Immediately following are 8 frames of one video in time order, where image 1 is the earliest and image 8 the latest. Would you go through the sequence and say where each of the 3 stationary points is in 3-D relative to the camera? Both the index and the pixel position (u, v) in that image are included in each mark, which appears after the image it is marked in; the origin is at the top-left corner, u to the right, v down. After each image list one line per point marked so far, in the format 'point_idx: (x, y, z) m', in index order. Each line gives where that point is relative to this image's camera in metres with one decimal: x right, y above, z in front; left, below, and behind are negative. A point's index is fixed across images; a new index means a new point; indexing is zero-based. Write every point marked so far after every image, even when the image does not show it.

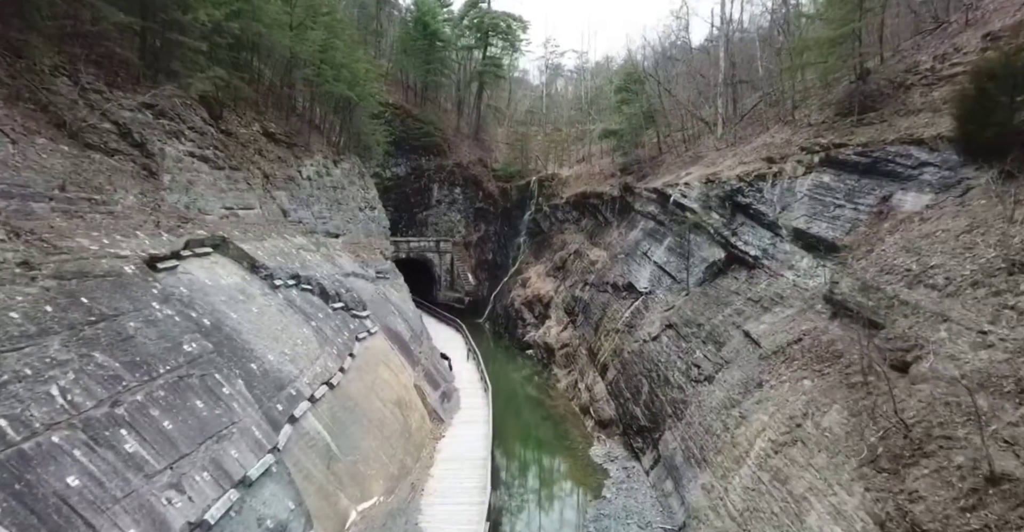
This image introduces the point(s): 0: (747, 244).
0: (+7.6, +0.7, +14.6) m
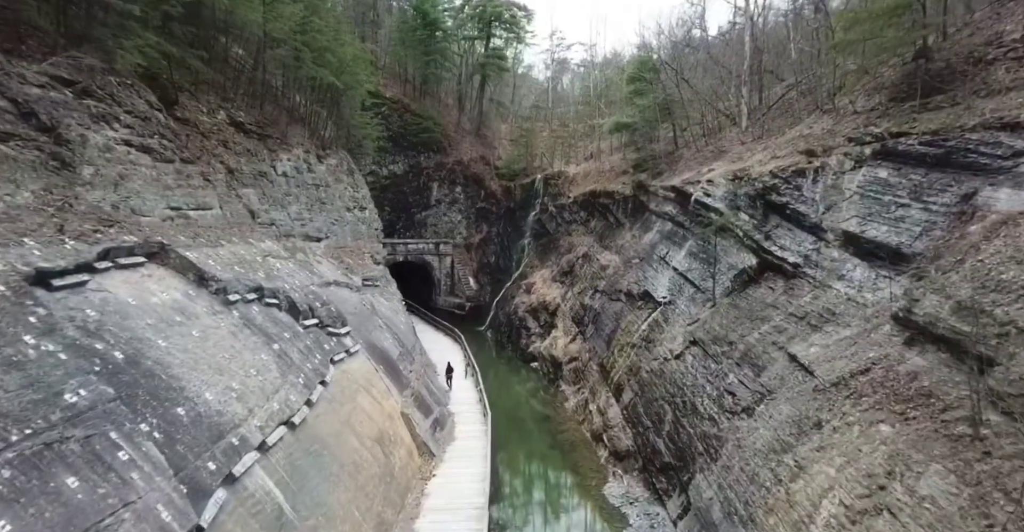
0: (+7.7, +0.5, +12.8) m
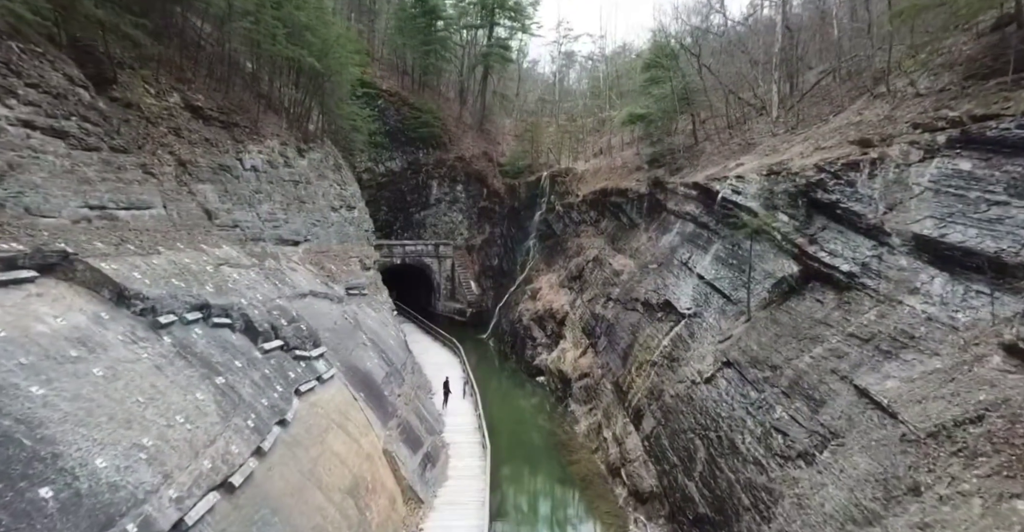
0: (+7.8, +0.2, +10.9) m
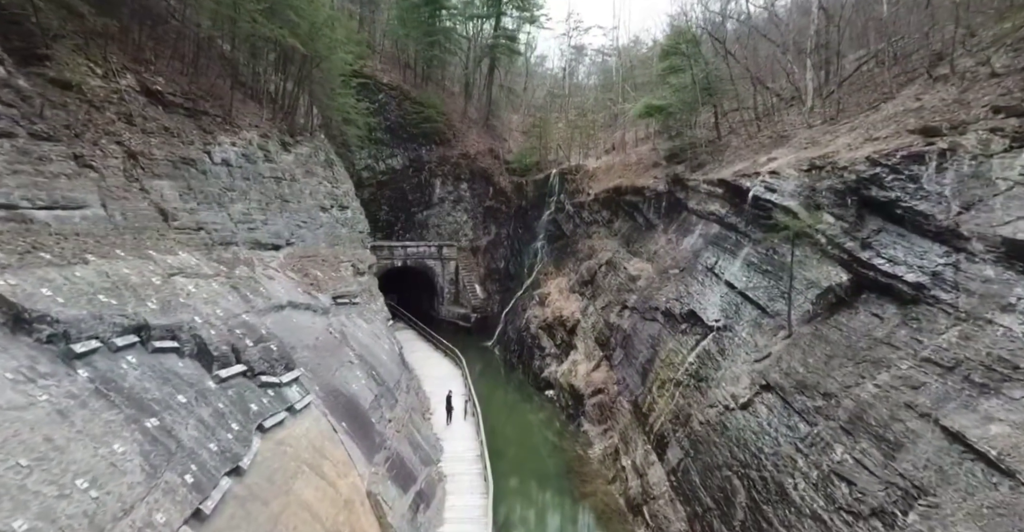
0: (+7.9, +0.1, +9.3) m
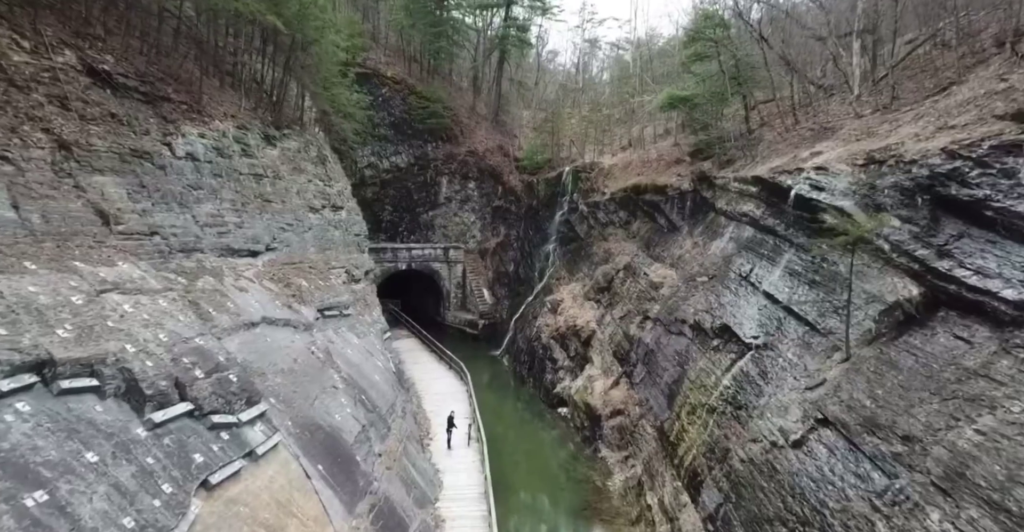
0: (+8.1, -0.2, +7.7) m
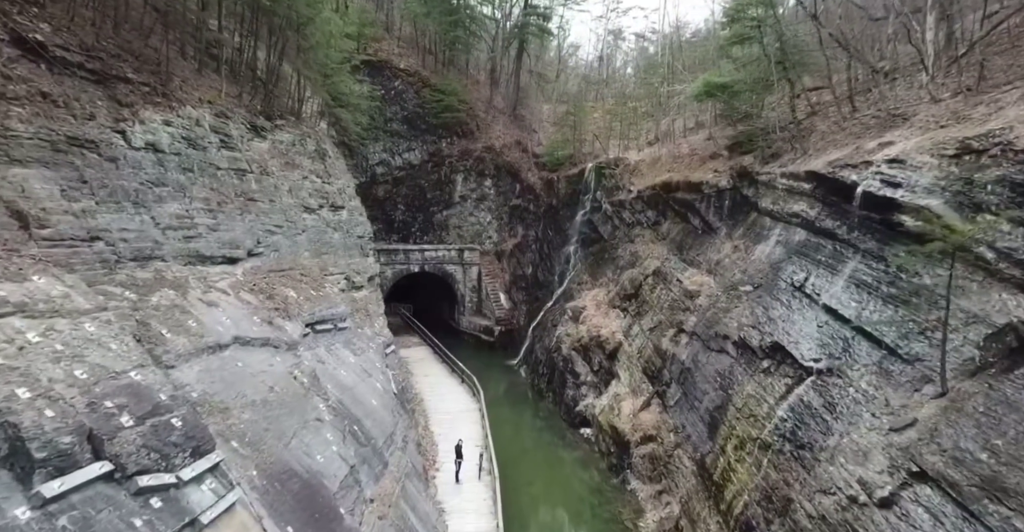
0: (+8.3, -0.4, +5.8) m
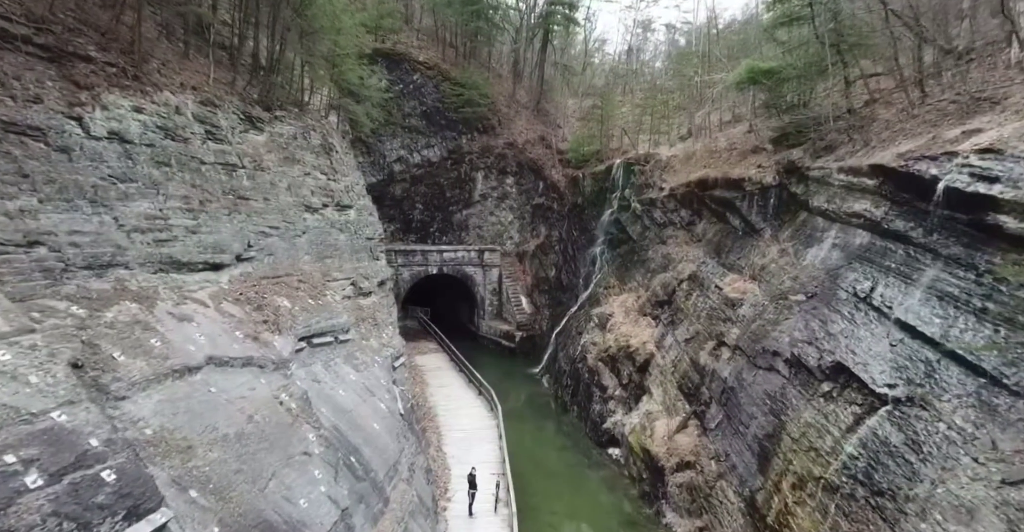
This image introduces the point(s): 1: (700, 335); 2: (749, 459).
0: (+8.5, -0.6, +4.2) m
1: (+5.8, -2.1, +13.8) m
2: (+5.2, -4.2, +10.0) m
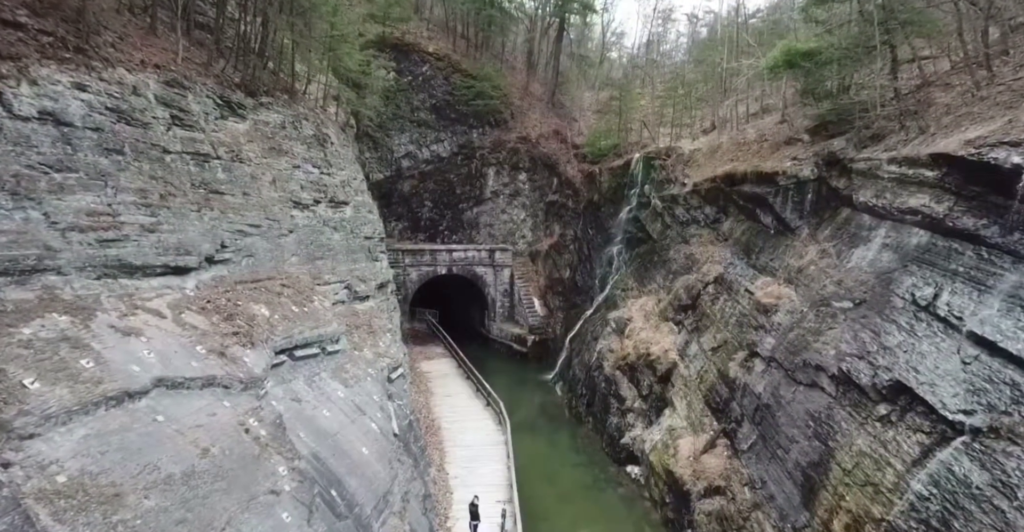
0: (+8.5, -0.7, +2.8) m
1: (+6.1, -2.2, +12.5) m
2: (+5.4, -4.3, +8.8) m
